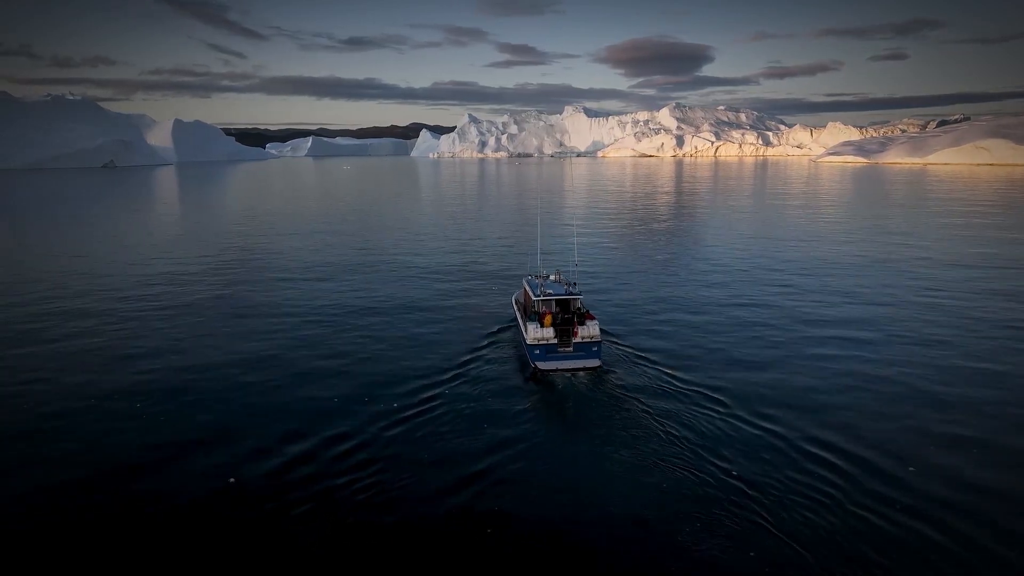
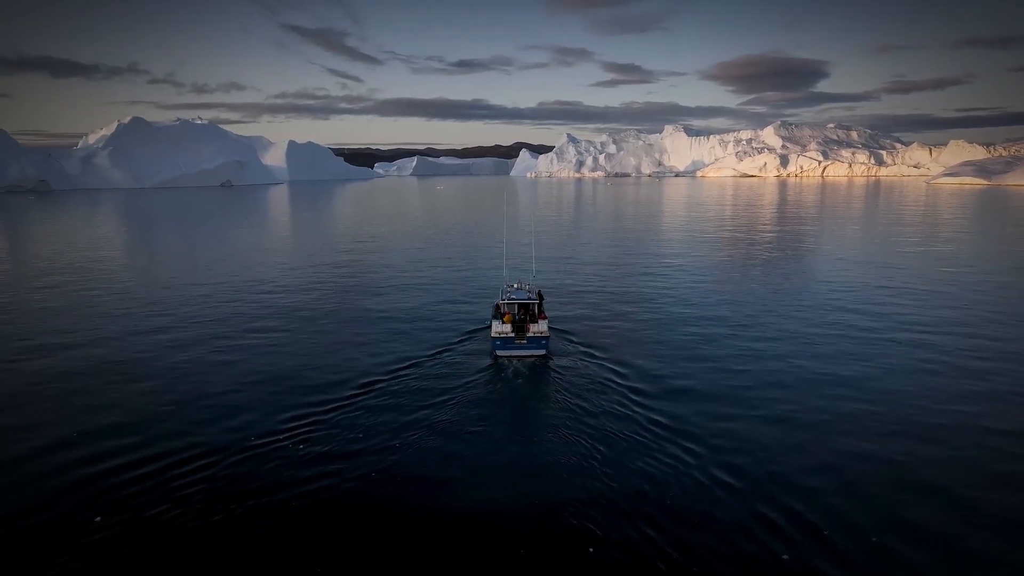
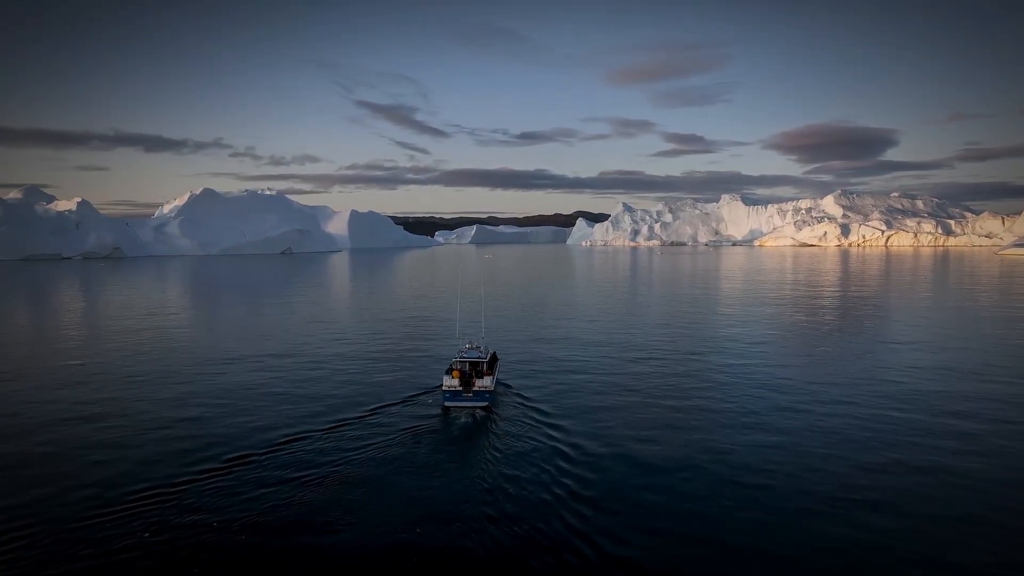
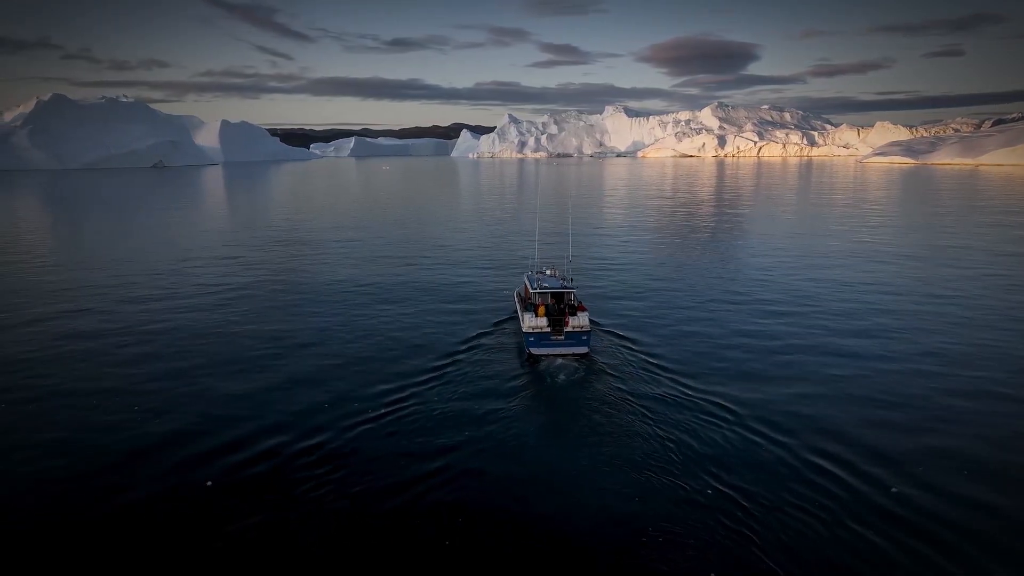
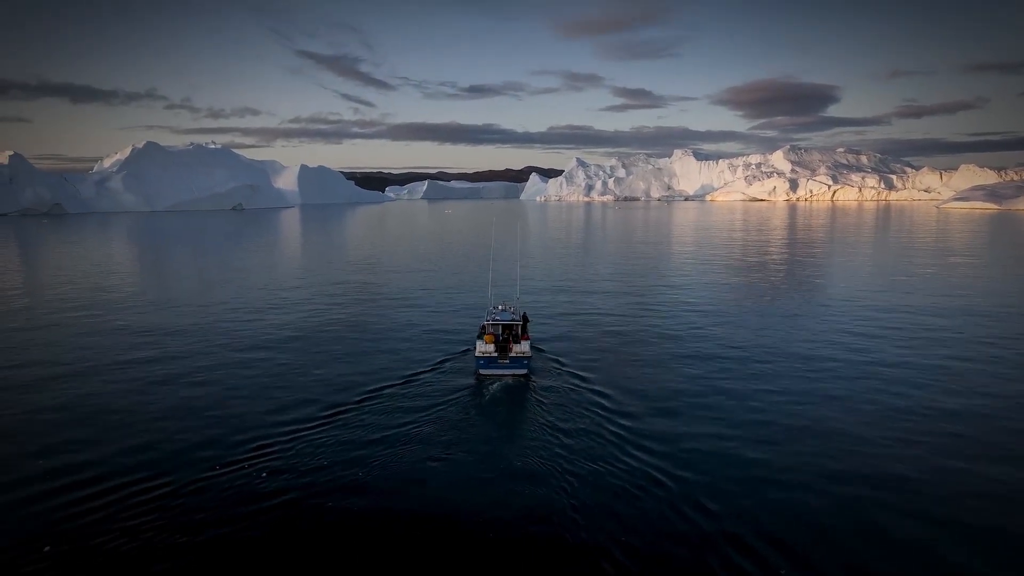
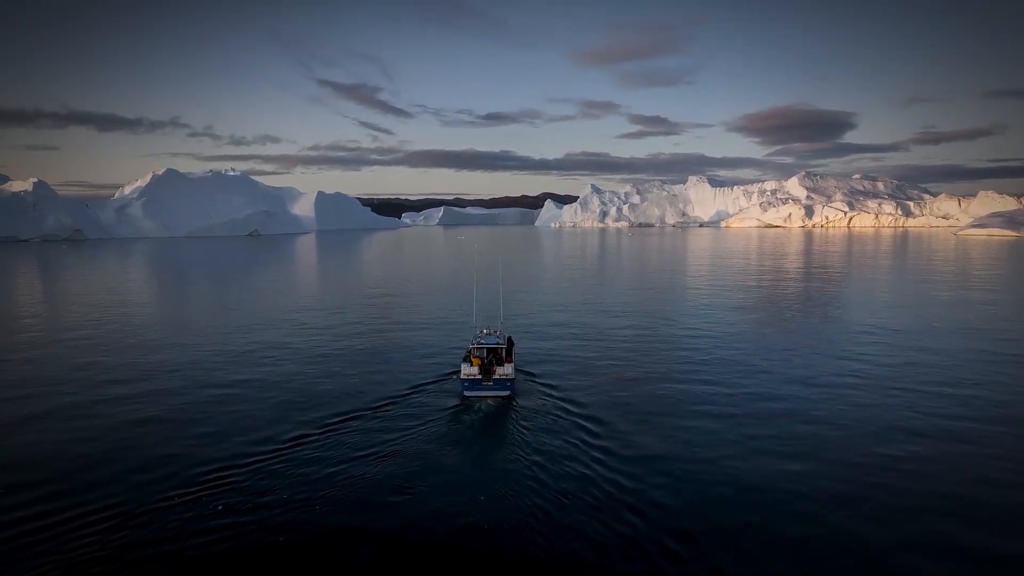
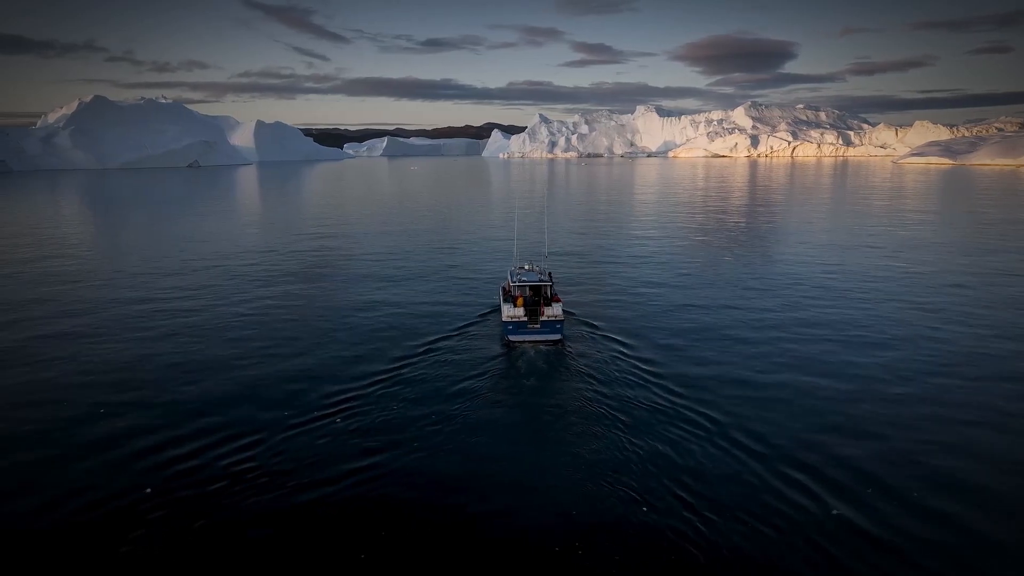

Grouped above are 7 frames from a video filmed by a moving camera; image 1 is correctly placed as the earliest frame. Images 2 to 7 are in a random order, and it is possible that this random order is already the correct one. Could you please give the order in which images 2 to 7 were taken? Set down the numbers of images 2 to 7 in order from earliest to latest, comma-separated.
4, 7, 2, 5, 6, 3
